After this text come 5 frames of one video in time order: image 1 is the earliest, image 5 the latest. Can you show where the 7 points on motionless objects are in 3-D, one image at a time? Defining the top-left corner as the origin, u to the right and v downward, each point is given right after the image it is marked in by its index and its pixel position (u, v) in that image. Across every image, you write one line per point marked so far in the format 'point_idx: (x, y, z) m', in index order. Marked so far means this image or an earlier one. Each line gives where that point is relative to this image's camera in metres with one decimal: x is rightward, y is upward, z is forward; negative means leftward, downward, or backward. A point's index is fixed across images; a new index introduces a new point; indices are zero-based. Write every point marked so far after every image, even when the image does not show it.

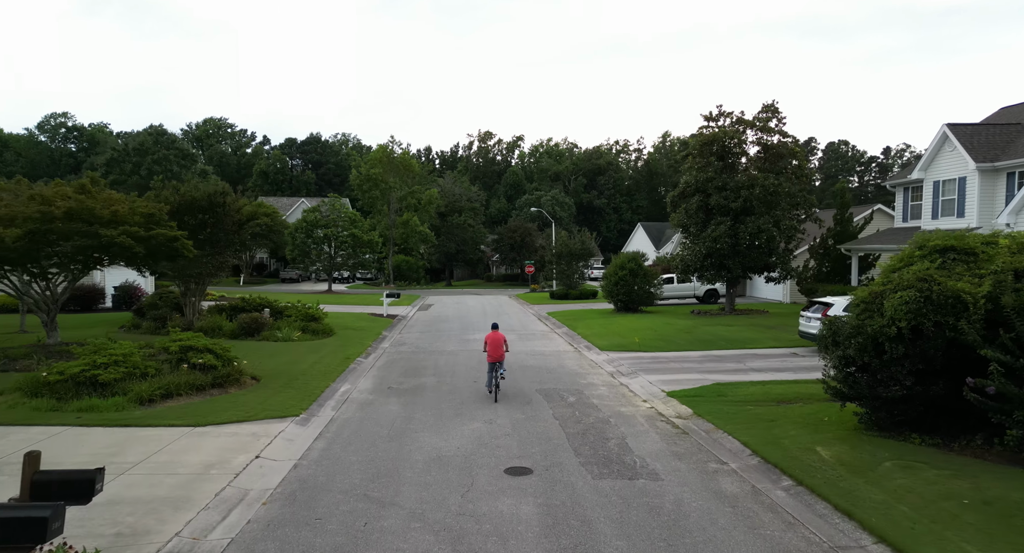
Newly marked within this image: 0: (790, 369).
0: (+6.0, -2.0, +15.2) m
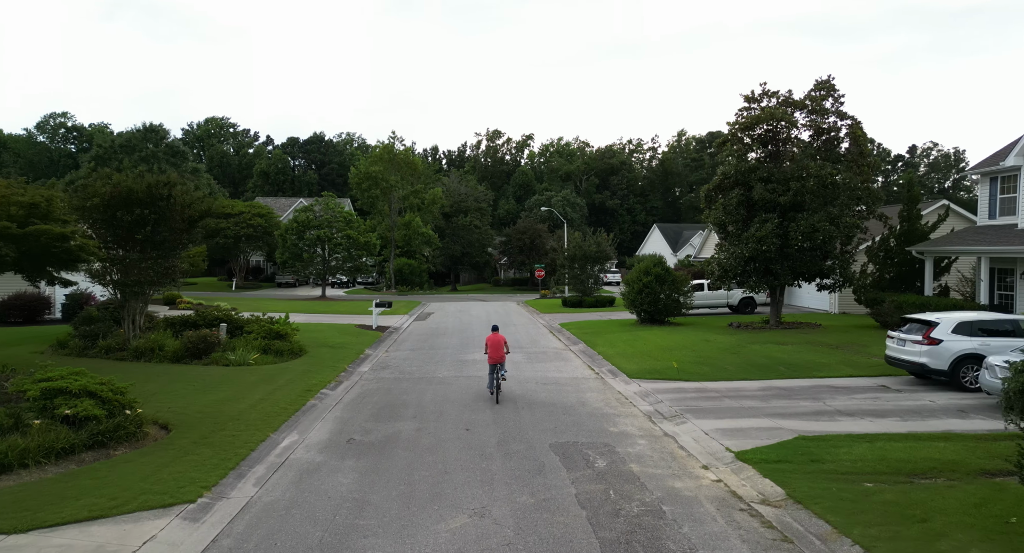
0: (+6.1, -2.2, +11.3) m
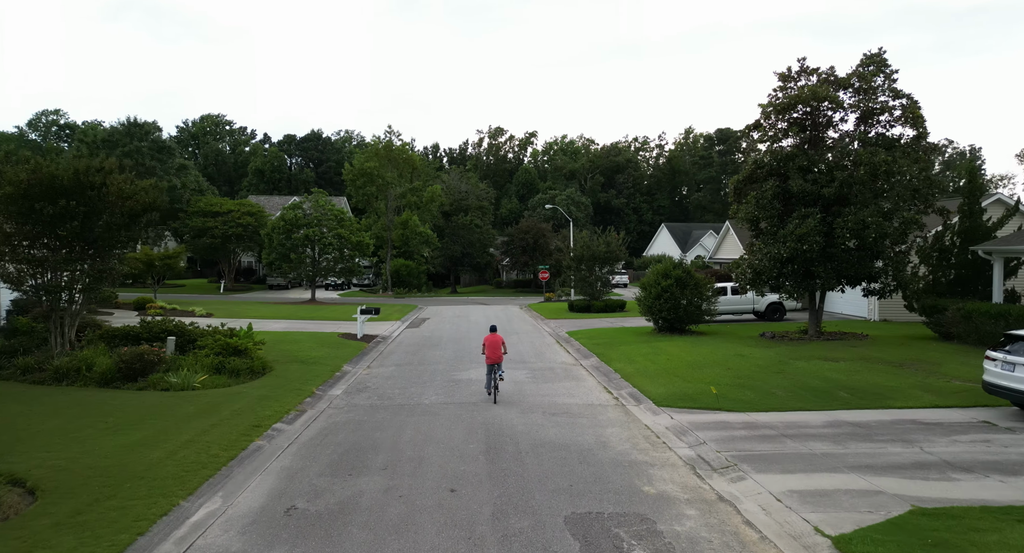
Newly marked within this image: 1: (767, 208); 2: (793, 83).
0: (+6.1, -2.3, +8.5) m
1: (+7.1, +1.9, +19.5) m
2: (+8.0, +5.5, +19.9) m
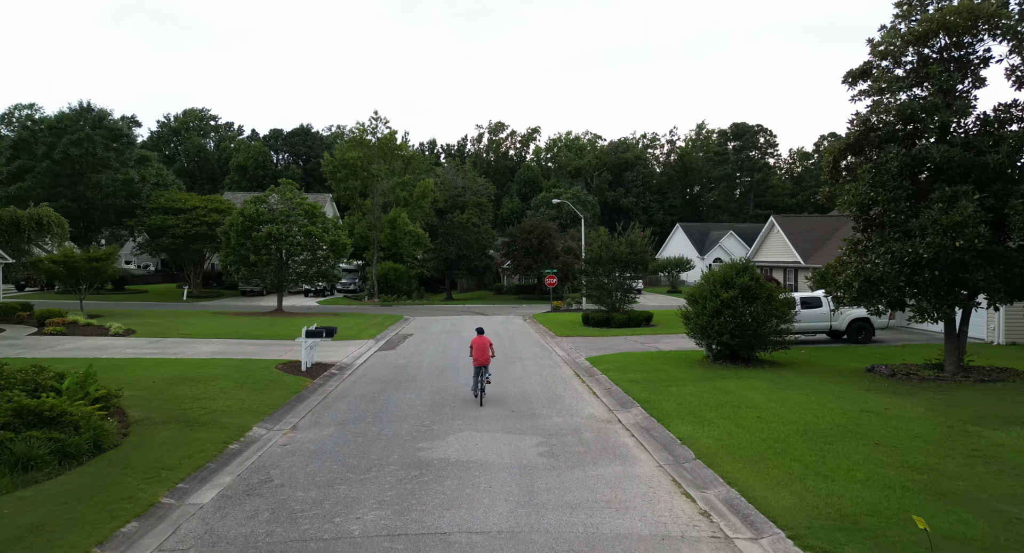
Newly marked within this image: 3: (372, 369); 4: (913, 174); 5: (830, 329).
0: (+6.2, -2.4, +2.2) m
1: (+7.2, +1.7, +13.3) m
2: (+8.0, +5.3, +13.6) m
3: (-3.6, -2.4, +18.0) m
4: (+7.8, +2.0, +13.6) m
5: (+8.8, -1.4, +19.0) m
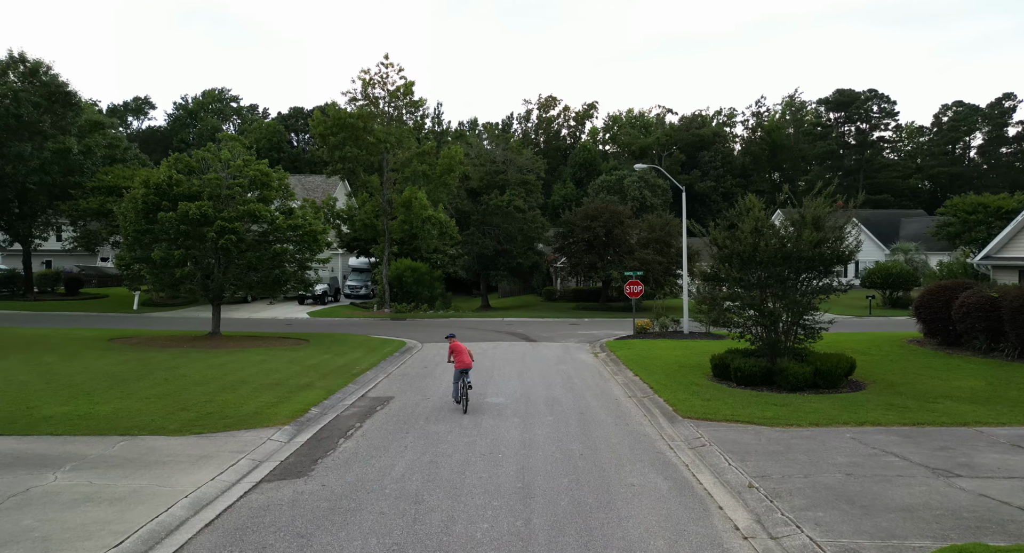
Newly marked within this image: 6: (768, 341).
0: (+5.8, -2.8, -11.6) m
1: (+7.6, +1.4, -0.7) m
2: (+8.5, +5.0, -0.4) m
3: (-2.8, -2.7, +4.8) m
4: (+8.2, +1.7, -0.4) m
5: (+9.6, -1.7, +5.0) m
6: (+5.7, -1.4, +15.3) m
